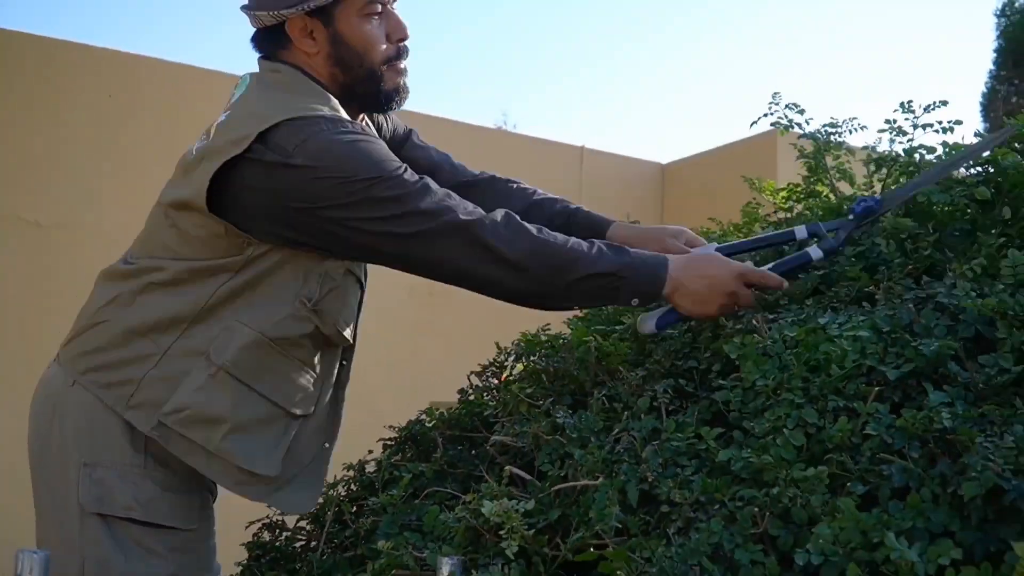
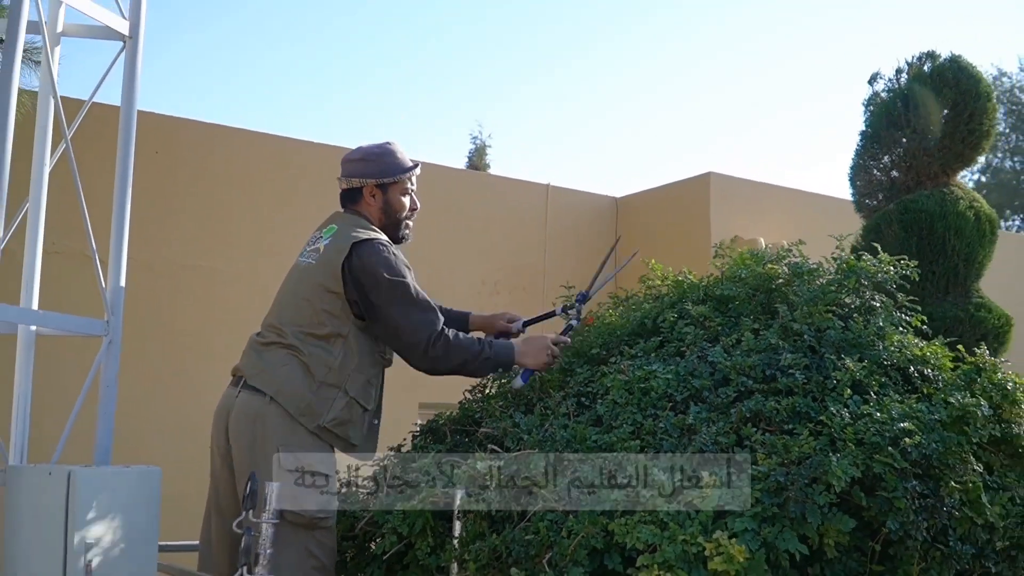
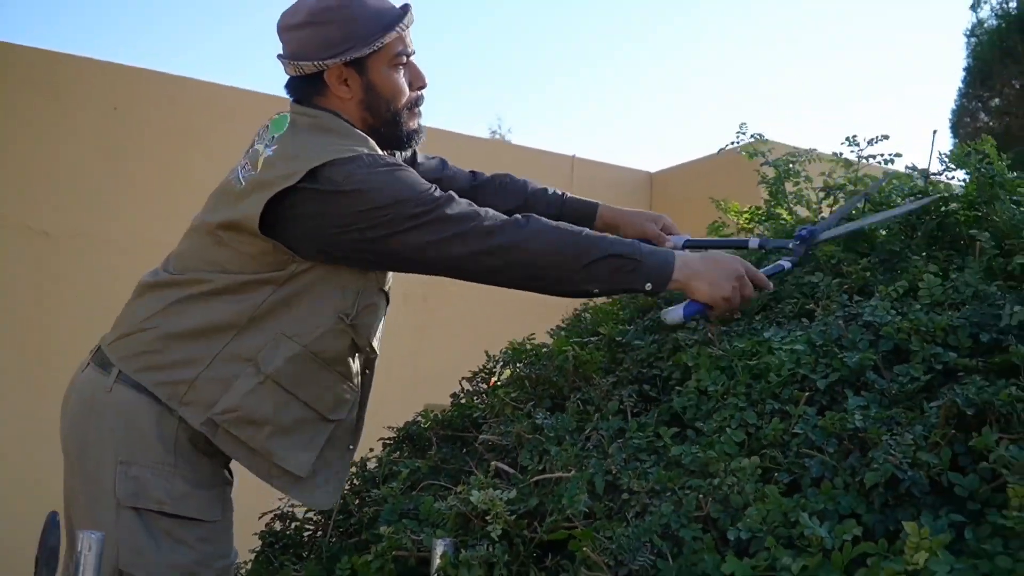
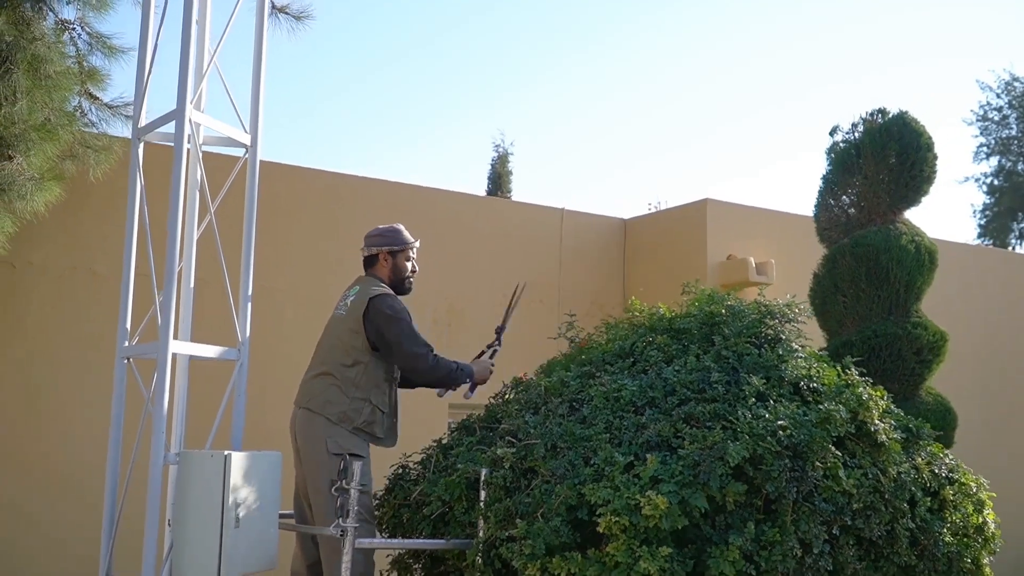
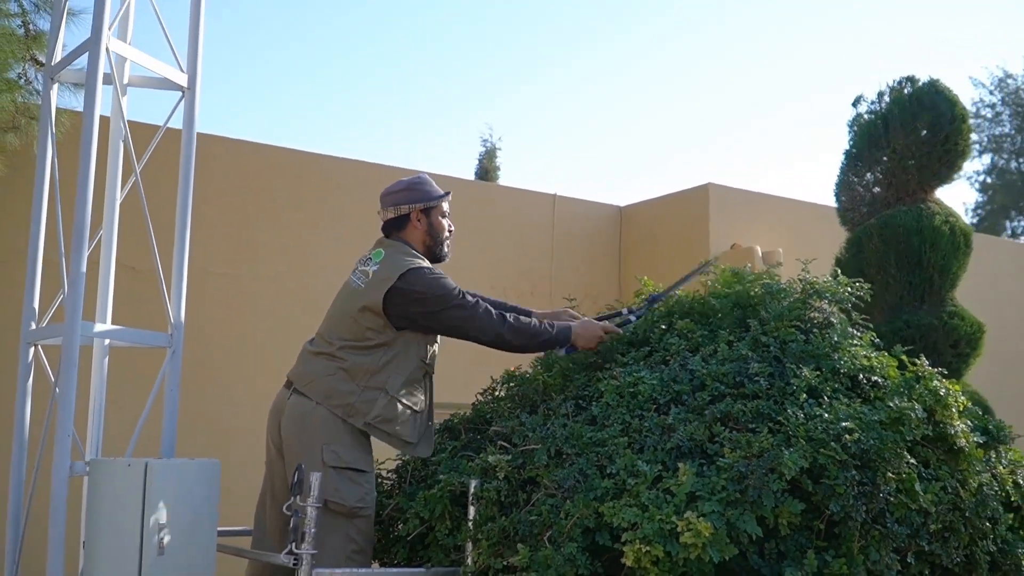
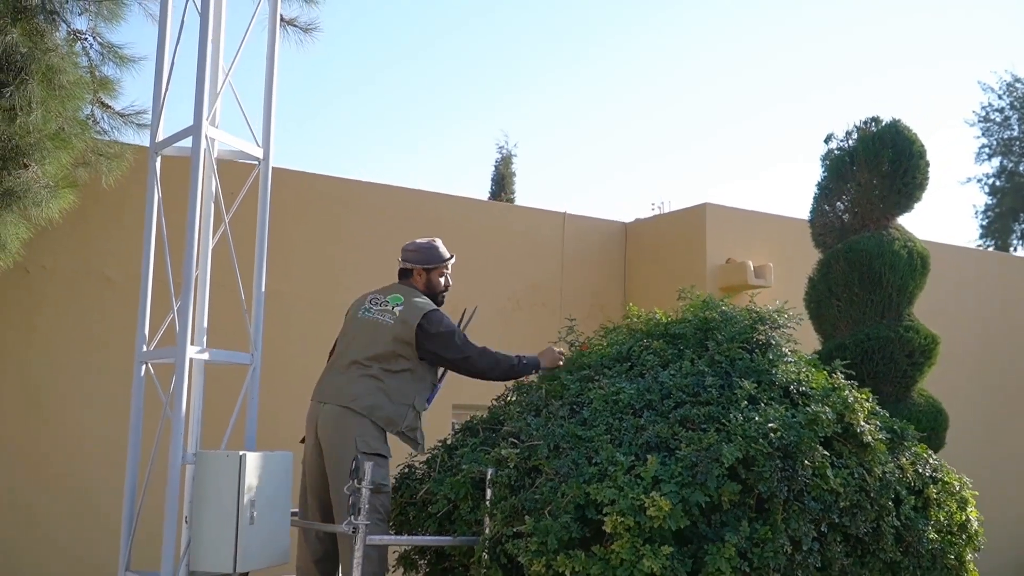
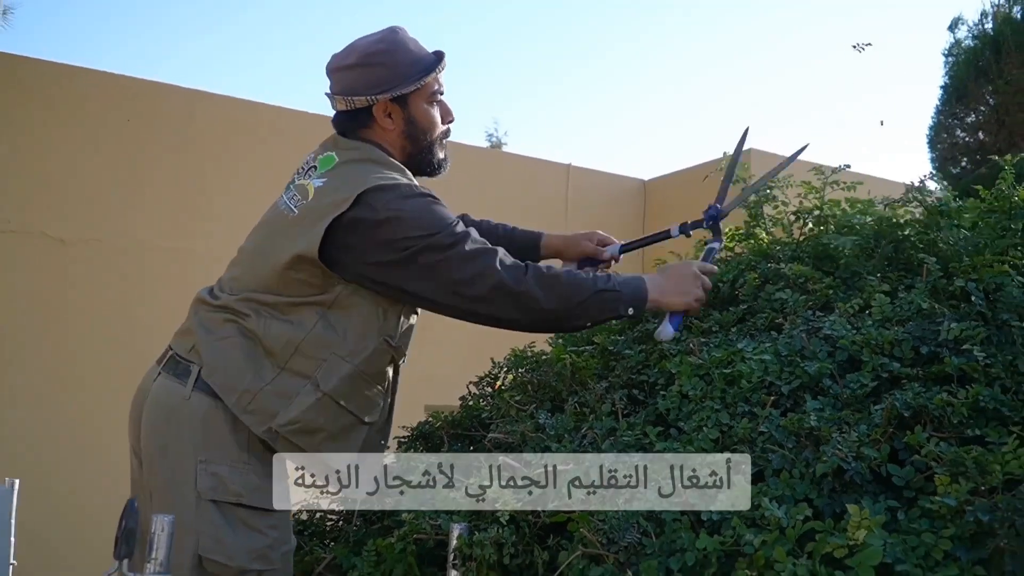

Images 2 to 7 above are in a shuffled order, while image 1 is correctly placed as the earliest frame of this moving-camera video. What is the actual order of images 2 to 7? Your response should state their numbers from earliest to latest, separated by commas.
3, 7, 2, 5, 4, 6
